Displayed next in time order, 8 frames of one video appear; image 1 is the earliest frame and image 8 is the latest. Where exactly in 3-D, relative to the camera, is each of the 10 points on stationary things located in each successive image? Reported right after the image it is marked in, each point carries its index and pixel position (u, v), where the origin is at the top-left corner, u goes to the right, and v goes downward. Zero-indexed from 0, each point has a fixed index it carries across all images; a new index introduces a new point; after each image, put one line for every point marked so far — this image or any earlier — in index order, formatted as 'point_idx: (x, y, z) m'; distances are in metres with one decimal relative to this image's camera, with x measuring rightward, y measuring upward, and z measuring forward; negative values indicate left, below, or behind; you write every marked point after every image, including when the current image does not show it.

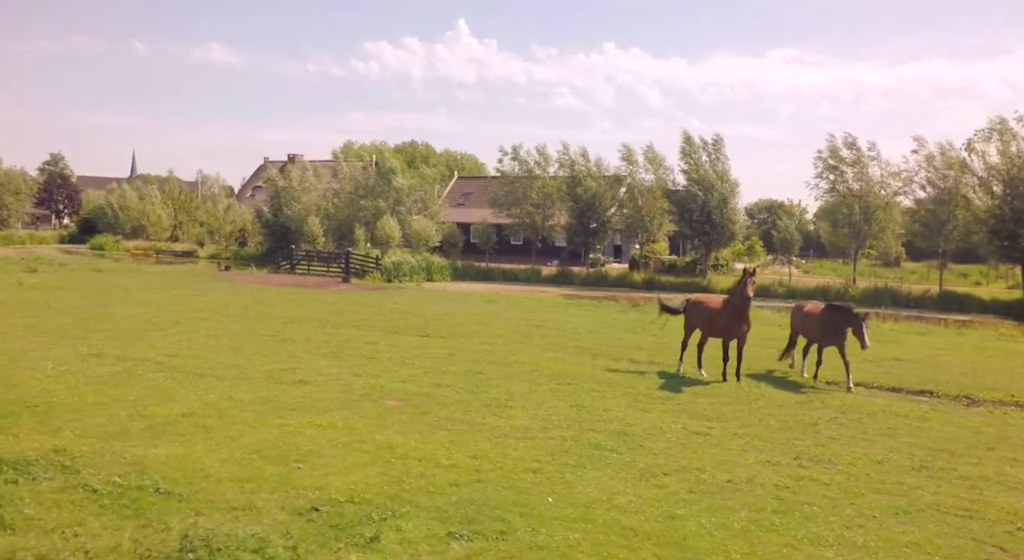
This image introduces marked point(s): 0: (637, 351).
0: (+1.9, -1.1, +12.7) m
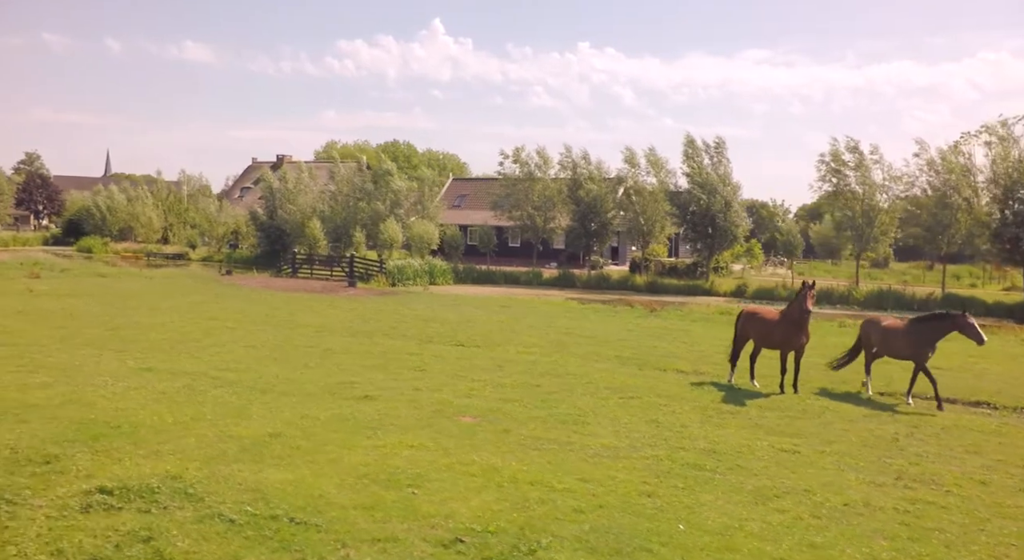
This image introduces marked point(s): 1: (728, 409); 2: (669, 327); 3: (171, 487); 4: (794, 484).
0: (+2.6, -1.2, +12.8) m
1: (+2.3, -1.3, +8.8) m
2: (+3.5, -1.0, +18.8) m
3: (-2.2, -1.4, +5.5) m
4: (+2.0, -1.4, +5.9) m
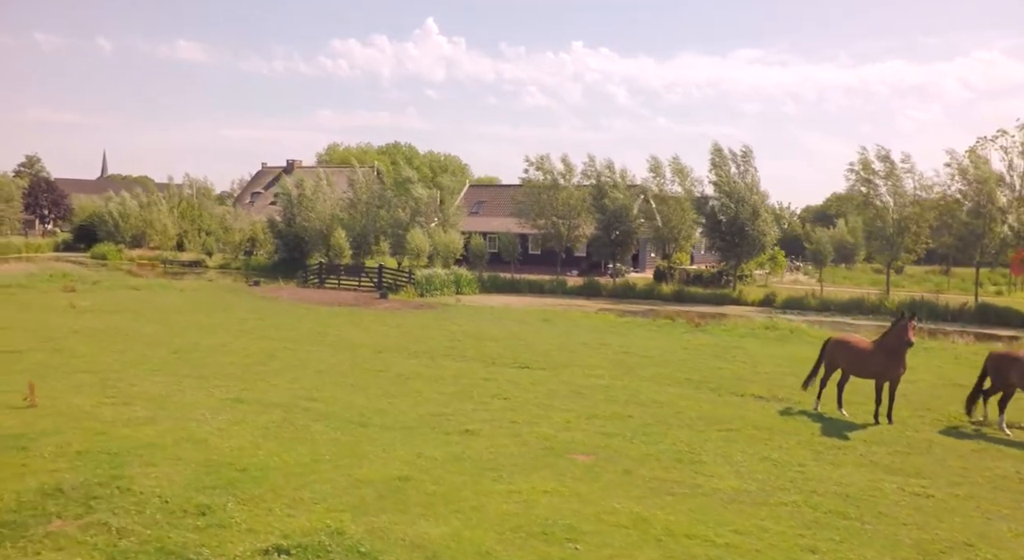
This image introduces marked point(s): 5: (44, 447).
0: (+3.7, -1.6, +12.8) m
1: (+3.4, -1.7, +8.8) m
2: (+4.6, -1.4, +18.8) m
3: (-1.1, -1.7, +5.5) m
4: (+3.1, -1.8, +5.9) m
5: (-4.3, -1.6, +7.8) m
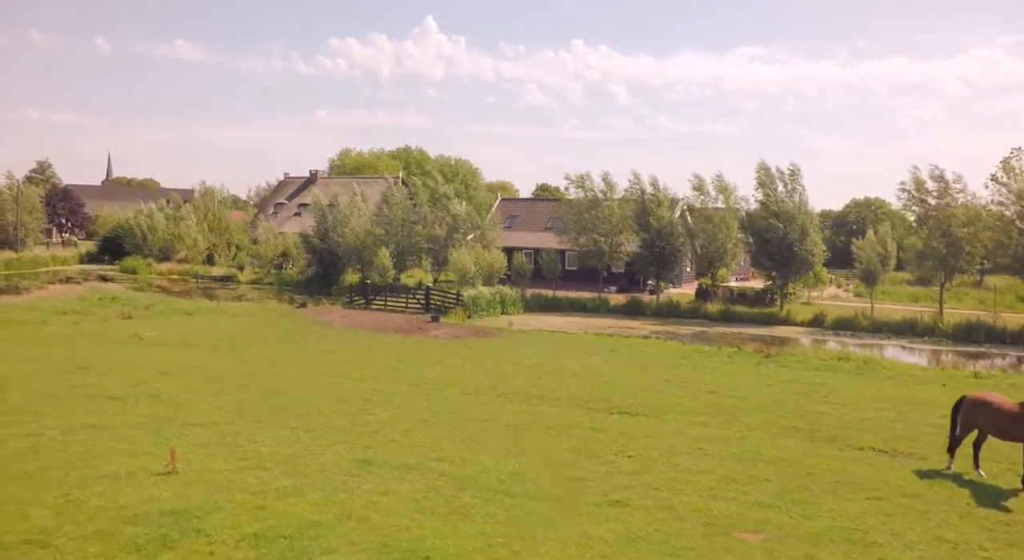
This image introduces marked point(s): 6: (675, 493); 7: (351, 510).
0: (+5.3, -2.3, +12.7) m
1: (+5.0, -2.4, +8.6) m
2: (+6.4, -2.2, +18.7) m
3: (+0.5, -2.5, +5.4) m
4: (+4.7, -2.5, +5.8) m
5: (-2.7, -2.3, +7.8) m
6: (+1.8, -2.4, +9.4) m
7: (-1.7, -2.3, +8.5) m
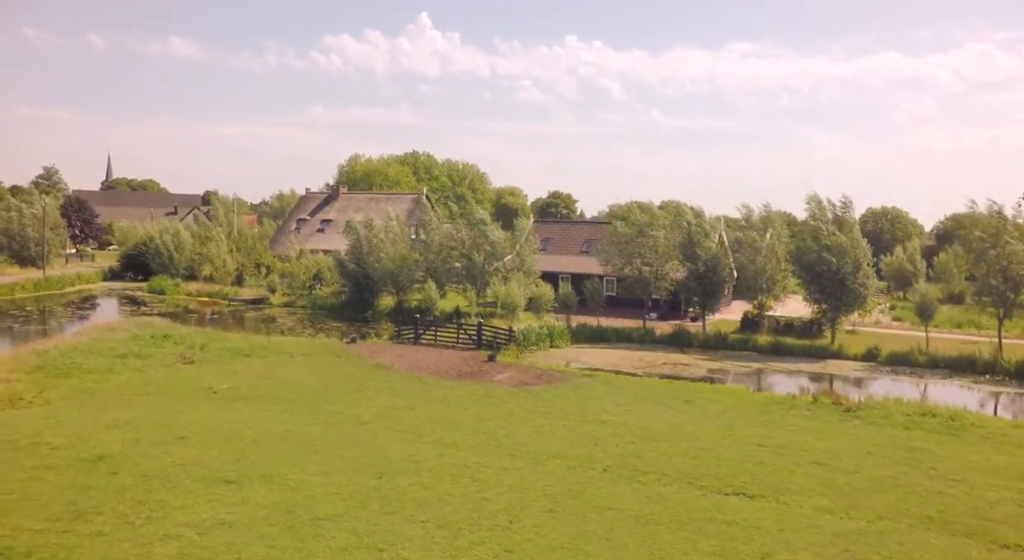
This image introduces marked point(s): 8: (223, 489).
0: (+7.3, -3.6, +12.5) m
1: (+6.9, -3.7, +8.5) m
2: (+8.3, -3.5, +18.5) m
3: (+2.3, -3.8, +5.3) m
4: (+6.5, -3.8, +5.6) m
5: (-0.8, -3.7, +7.7) m
6: (+3.7, -3.7, +9.3) m
7: (+0.2, -3.7, +8.4) m
8: (-4.7, -3.4, +13.7) m
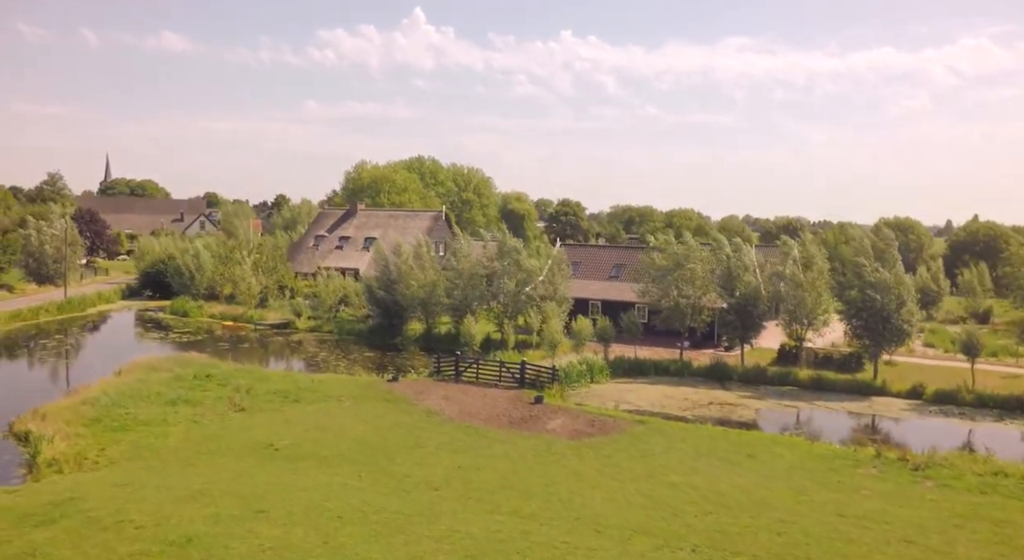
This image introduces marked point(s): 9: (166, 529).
0: (+8.9, -5.1, +12.4) m
1: (+8.5, -5.2, +8.3) m
2: (+10.0, -4.9, +18.4) m
3: (+3.9, -5.2, +5.1) m
4: (+8.1, -5.2, +5.5) m
5: (+0.8, -5.1, +7.6) m
6: (+5.3, -5.1, +9.1) m
7: (+1.9, -5.1, +8.3) m
8: (-3.1, -4.9, +13.6) m
9: (-6.6, -4.7, +15.9) m
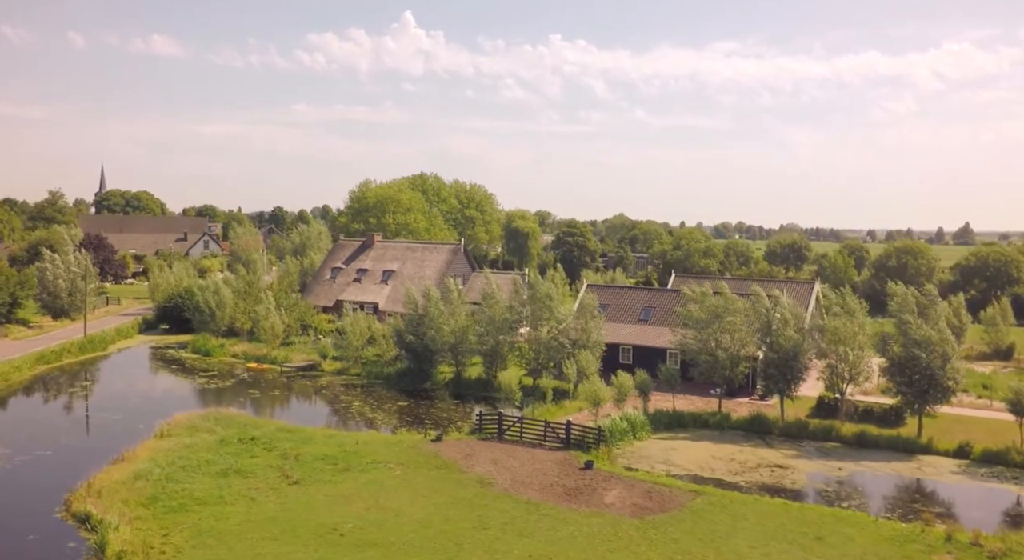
0: (+10.7, -7.1, +12.2) m
1: (+10.3, -7.1, +8.1) m
2: (+11.8, -7.0, +18.2) m
3: (+5.7, -7.1, +5.0) m
4: (+9.9, -7.1, +5.3) m
5: (+2.6, -7.1, +7.4) m
6: (+7.1, -7.1, +9.0) m
7: (+3.6, -7.1, +8.1) m
8: (-1.3, -7.0, +13.4) m
9: (-4.8, -6.8, +15.7) m
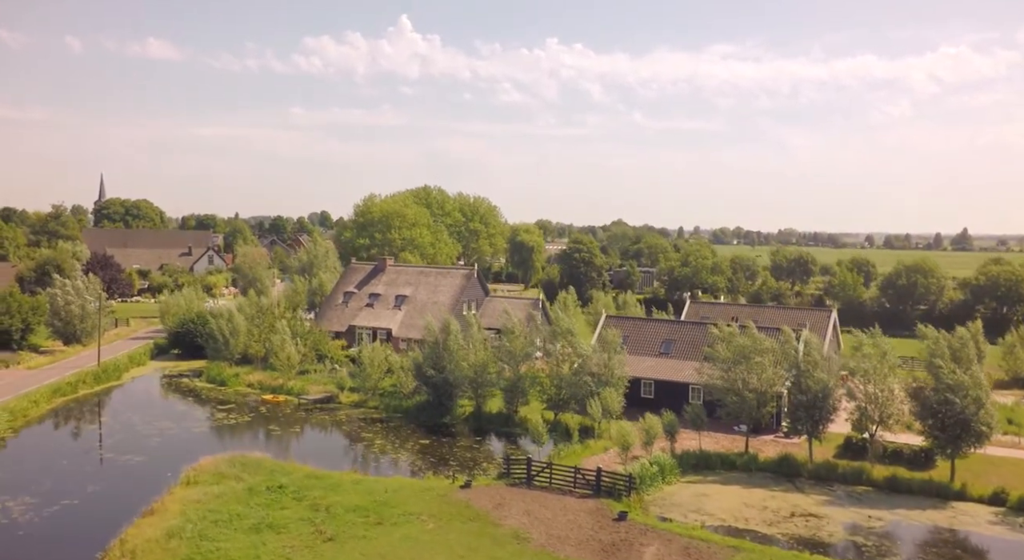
0: (+11.8, -8.6, +11.9) m
1: (+11.4, -8.5, +7.8) m
2: (+12.9, -8.6, +17.9) m
3: (+6.8, -8.5, +4.6) m
4: (+11.0, -8.5, +5.0) m
5: (+3.7, -8.5, +7.1) m
6: (+8.2, -8.6, +8.6) m
7: (+4.8, -8.6, +7.8) m
8: (-0.2, -8.5, +13.2) m
9: (-3.6, -8.4, +15.4) m
